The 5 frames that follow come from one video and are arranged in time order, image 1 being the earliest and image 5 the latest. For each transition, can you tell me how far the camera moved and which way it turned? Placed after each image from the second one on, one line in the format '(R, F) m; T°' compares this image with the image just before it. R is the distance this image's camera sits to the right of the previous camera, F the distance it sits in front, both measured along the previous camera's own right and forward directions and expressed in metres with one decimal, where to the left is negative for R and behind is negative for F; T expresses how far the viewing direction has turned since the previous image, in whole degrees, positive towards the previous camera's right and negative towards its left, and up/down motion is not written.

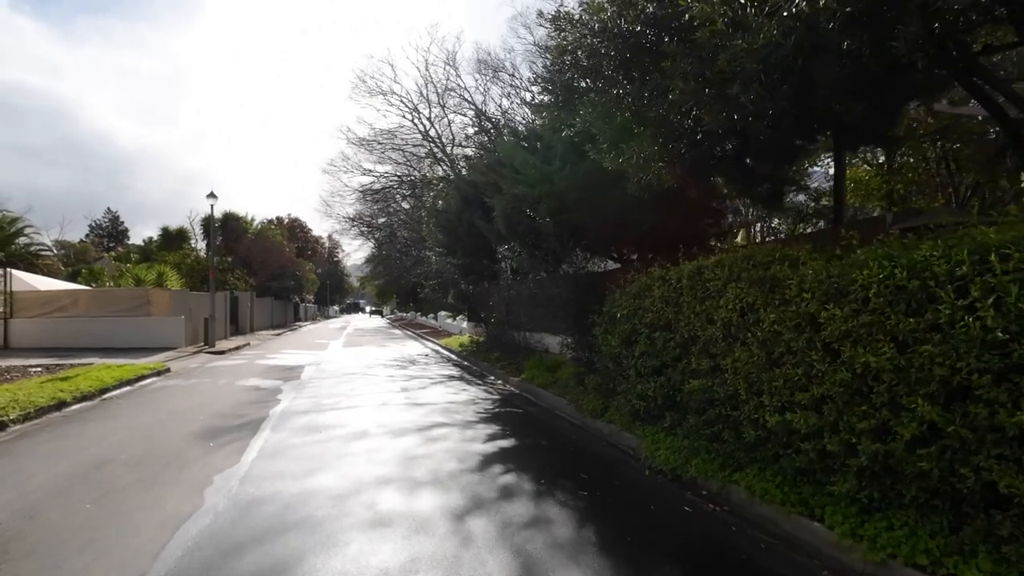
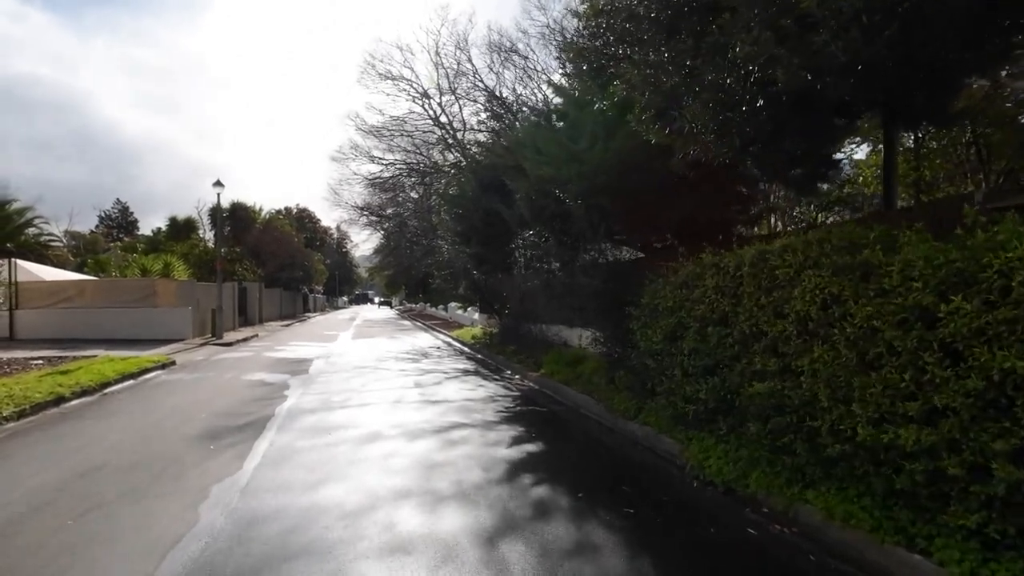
(-0.3, +0.9) m; -1°
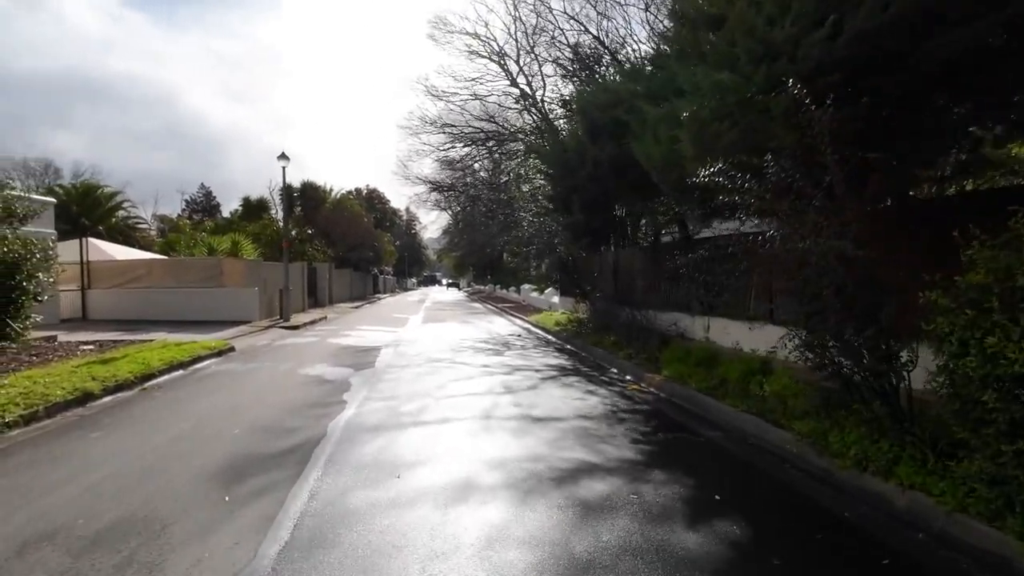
(-1.1, +3.6) m; -7°
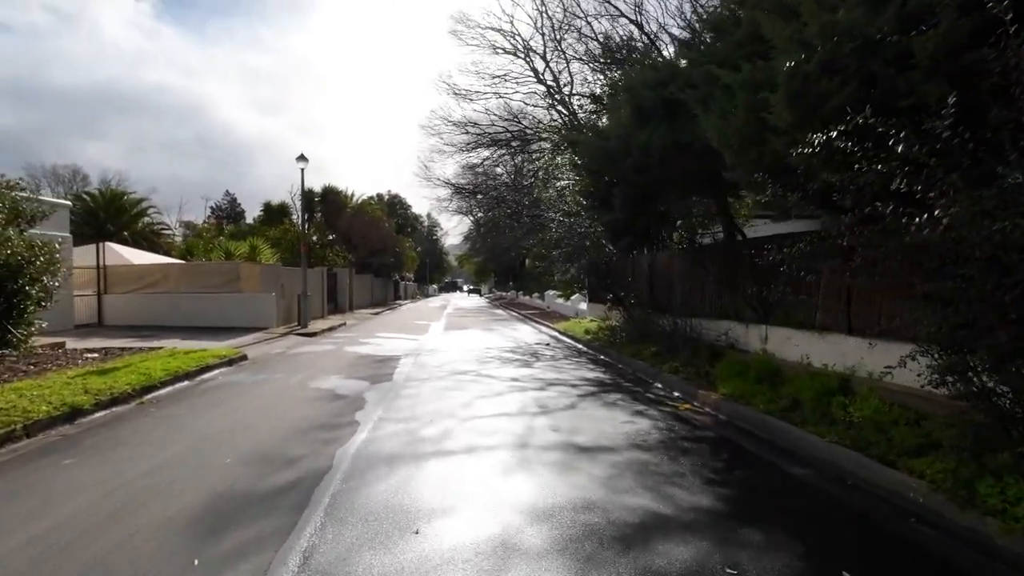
(-0.3, +1.5) m; -2°
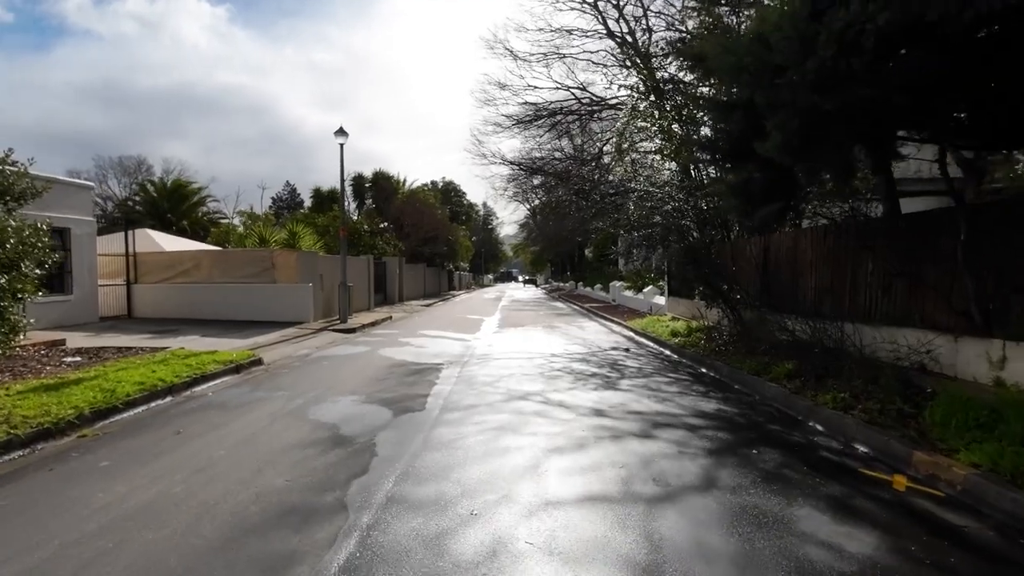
(-0.5, +4.2) m; -6°
